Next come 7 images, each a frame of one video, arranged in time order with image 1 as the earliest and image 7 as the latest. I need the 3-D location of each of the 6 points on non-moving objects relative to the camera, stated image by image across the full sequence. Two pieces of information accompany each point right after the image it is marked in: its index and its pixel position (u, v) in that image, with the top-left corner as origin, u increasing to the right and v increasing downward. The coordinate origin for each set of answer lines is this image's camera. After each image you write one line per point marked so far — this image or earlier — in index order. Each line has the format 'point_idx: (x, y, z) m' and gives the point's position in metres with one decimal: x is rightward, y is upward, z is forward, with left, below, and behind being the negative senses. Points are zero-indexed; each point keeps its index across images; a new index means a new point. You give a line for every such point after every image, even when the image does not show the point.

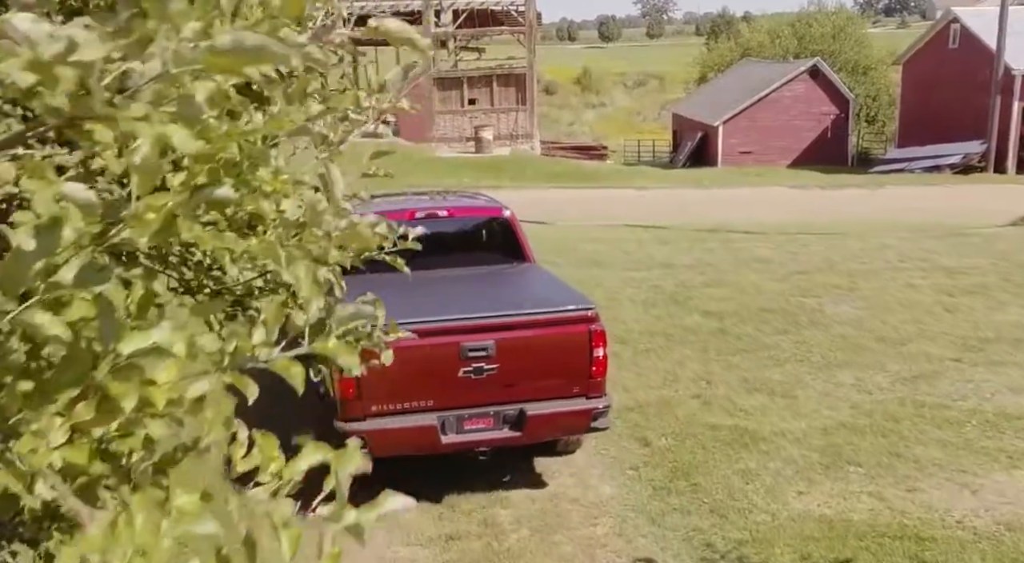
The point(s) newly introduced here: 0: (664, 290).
0: (+1.9, -0.1, +11.2) m
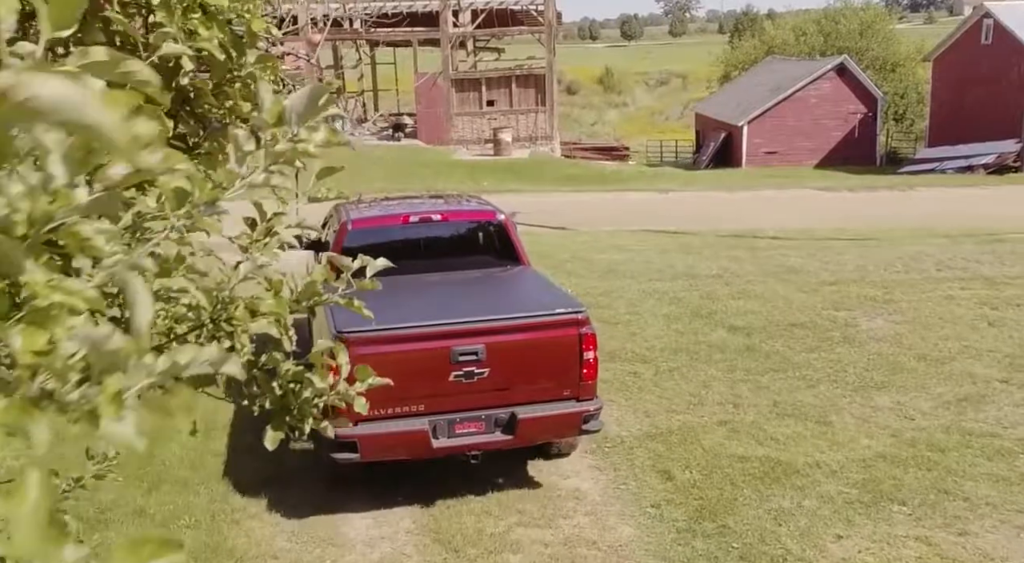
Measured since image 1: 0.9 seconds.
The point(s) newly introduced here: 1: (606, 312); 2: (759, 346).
0: (+2.0, -0.3, +10.6) m
1: (+1.0, -0.4, +10.5) m
2: (+2.4, -0.6, +9.1) m
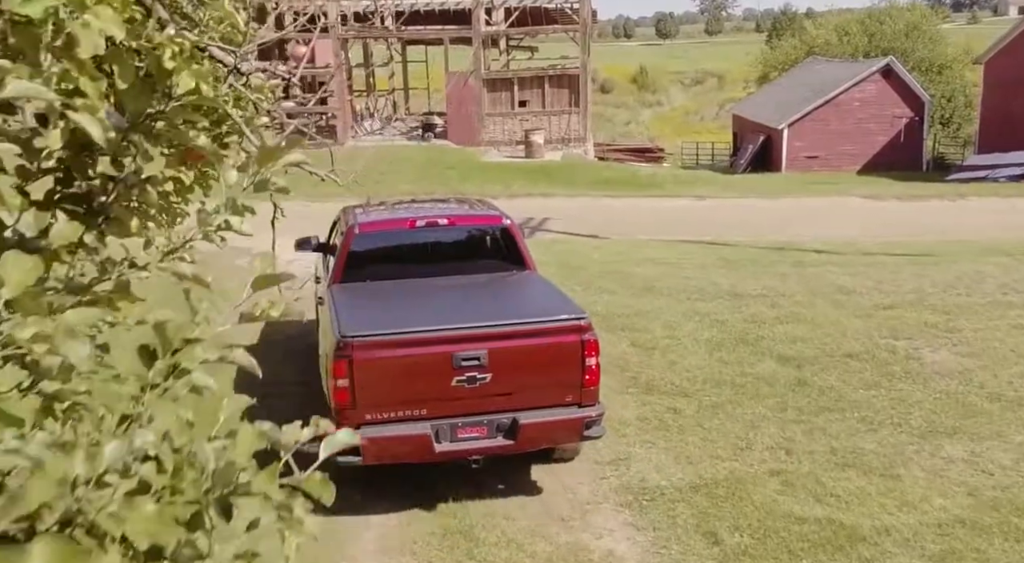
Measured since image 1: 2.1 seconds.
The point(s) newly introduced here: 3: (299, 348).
0: (+2.4, -0.5, +9.9) m
1: (+1.4, -0.6, +9.7) m
2: (+2.7, -0.9, +8.3) m
3: (-2.4, -0.6, +10.0) m
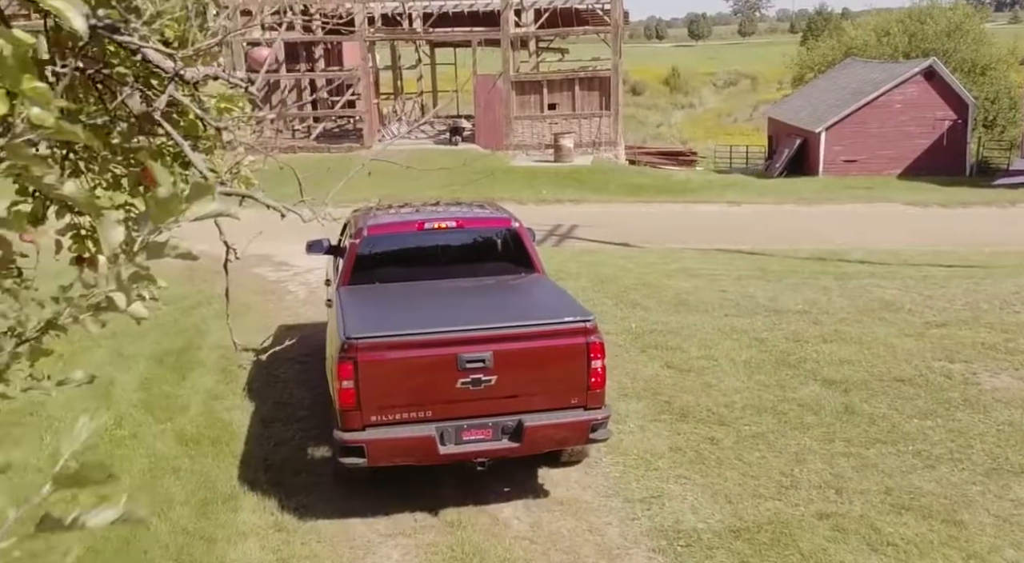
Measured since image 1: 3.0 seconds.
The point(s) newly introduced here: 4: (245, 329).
0: (+2.6, -0.7, +9.2) m
1: (+1.6, -0.7, +9.2) m
2: (+2.9, -1.0, +7.6) m
3: (-2.1, -0.7, +9.6) m
4: (-3.0, -0.5, +10.5) m
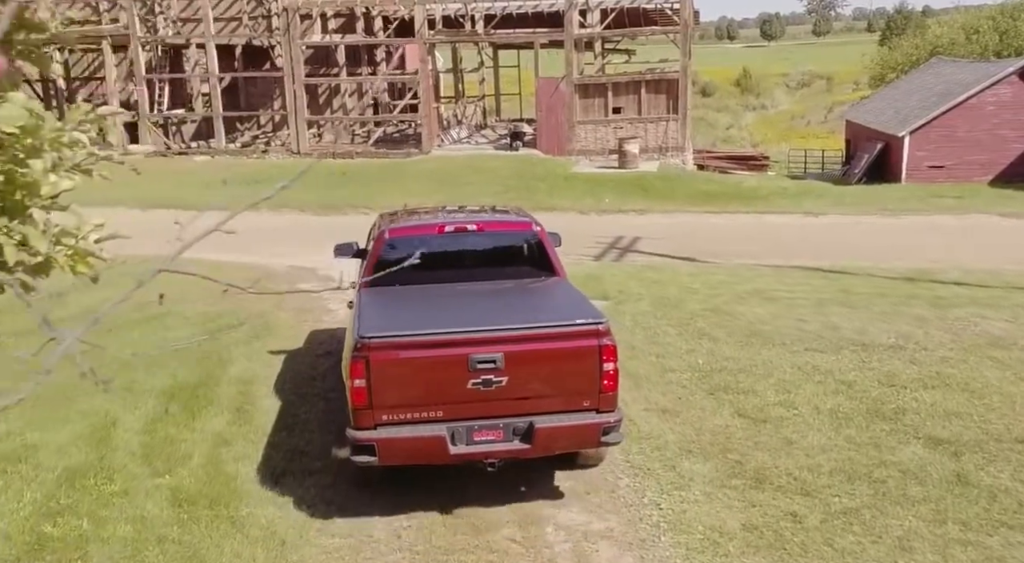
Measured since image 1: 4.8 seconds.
0: (+3.0, -1.0, +7.9) m
1: (+2.0, -1.0, +7.9) m
2: (+3.2, -1.3, +6.3) m
3: (-1.6, -1.0, +8.6) m
4: (-2.5, -0.7, +9.6) m
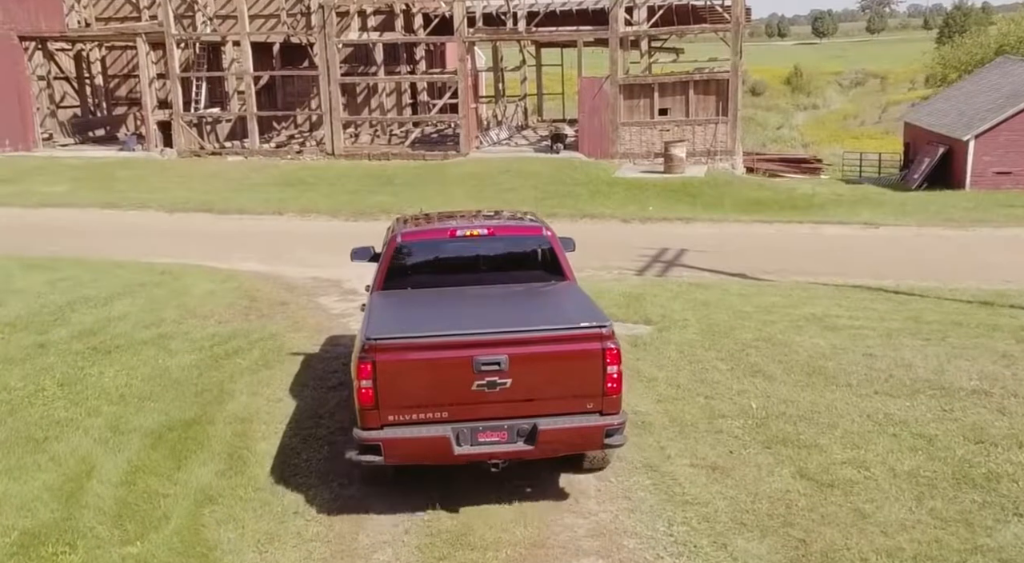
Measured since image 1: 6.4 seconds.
0: (+3.2, -1.3, +6.8) m
1: (+2.2, -1.3, +6.9) m
2: (+3.3, -1.6, +5.2) m
3: (-1.4, -1.2, +7.7) m
4: (-2.2, -1.0, +8.8) m
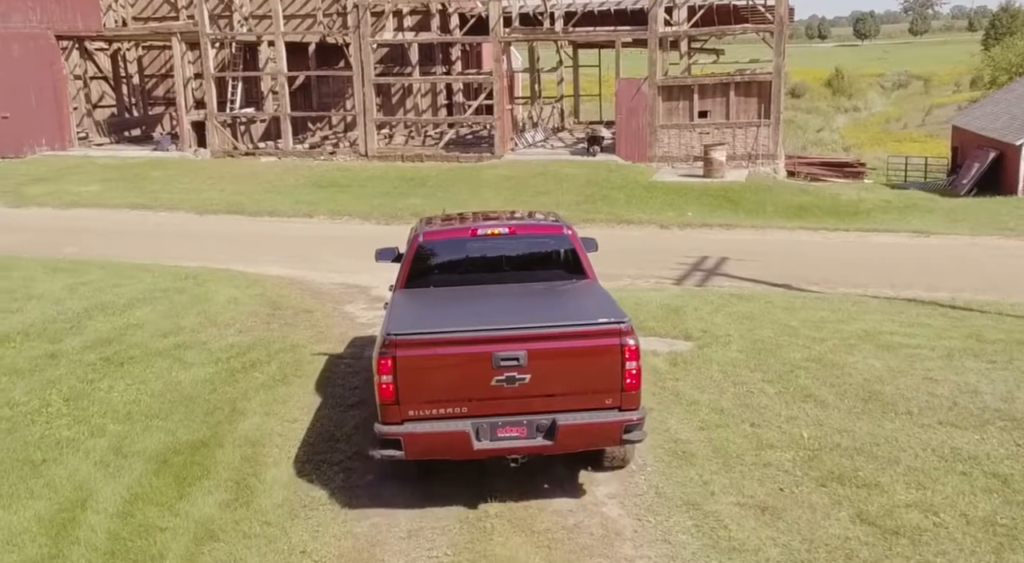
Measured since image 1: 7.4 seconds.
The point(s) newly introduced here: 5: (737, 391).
0: (+3.4, -1.4, +6.1) m
1: (+2.4, -1.5, +6.2) m
2: (+3.4, -1.8, +4.5) m
3: (-1.2, -1.4, +7.2) m
4: (-1.9, -1.1, +8.3) m
5: (+2.0, -1.0, +8.3) m
